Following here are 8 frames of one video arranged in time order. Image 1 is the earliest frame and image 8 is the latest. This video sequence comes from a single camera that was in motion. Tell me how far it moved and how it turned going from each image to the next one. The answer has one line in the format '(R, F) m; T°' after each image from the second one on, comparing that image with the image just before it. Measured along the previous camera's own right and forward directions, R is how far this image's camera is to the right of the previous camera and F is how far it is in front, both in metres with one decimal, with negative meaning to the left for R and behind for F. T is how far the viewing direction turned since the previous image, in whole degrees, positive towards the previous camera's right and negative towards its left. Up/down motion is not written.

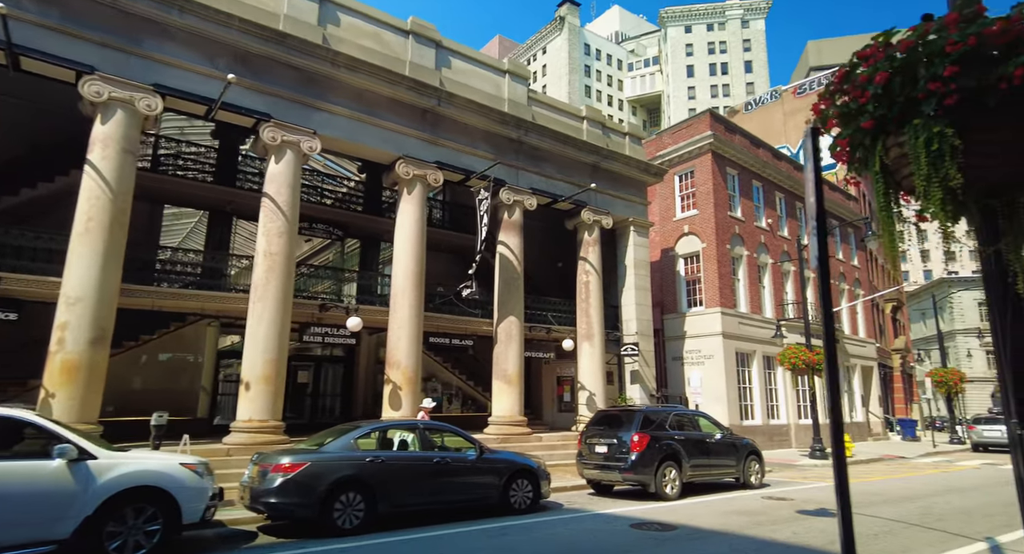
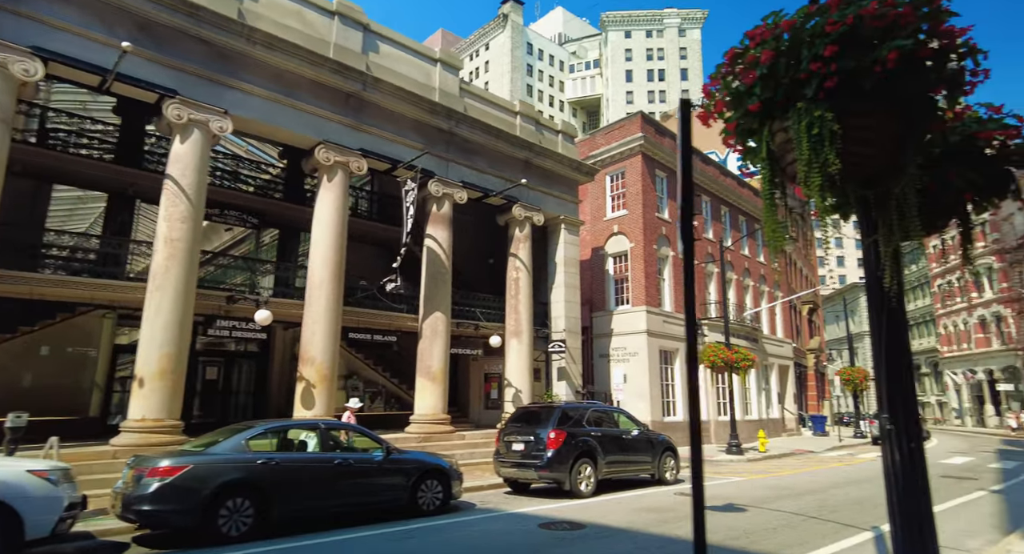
(+0.4, +0.3) m; +6°
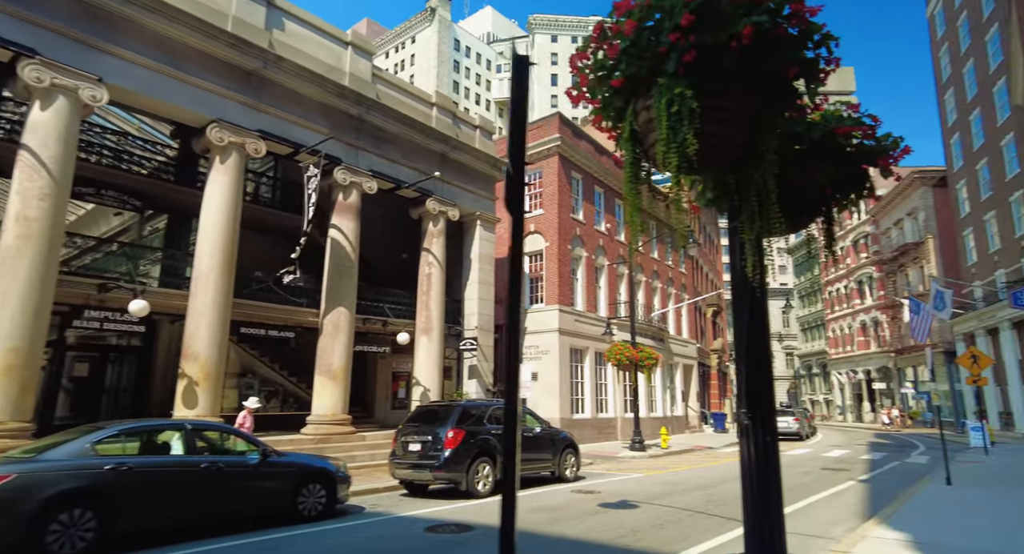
(+0.4, +0.3) m; +7°
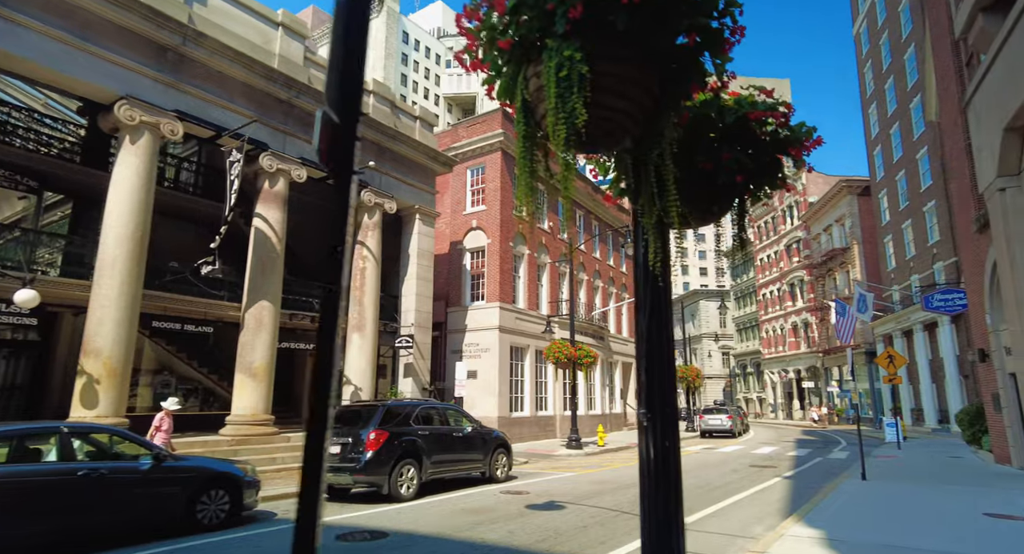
(+0.3, +0.3) m; +5°
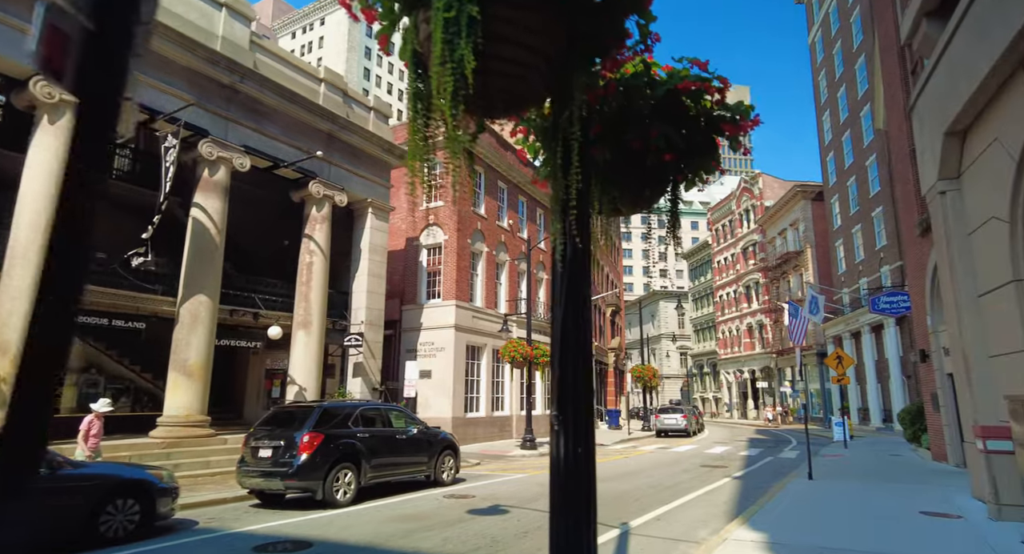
(+0.3, +0.4) m; +3°
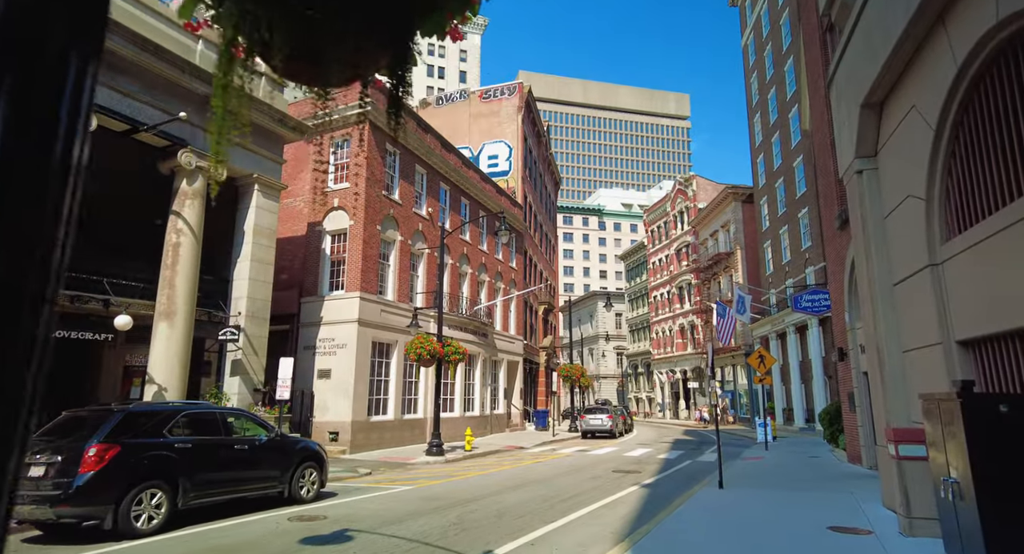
(+1.2, +1.5) m; +5°
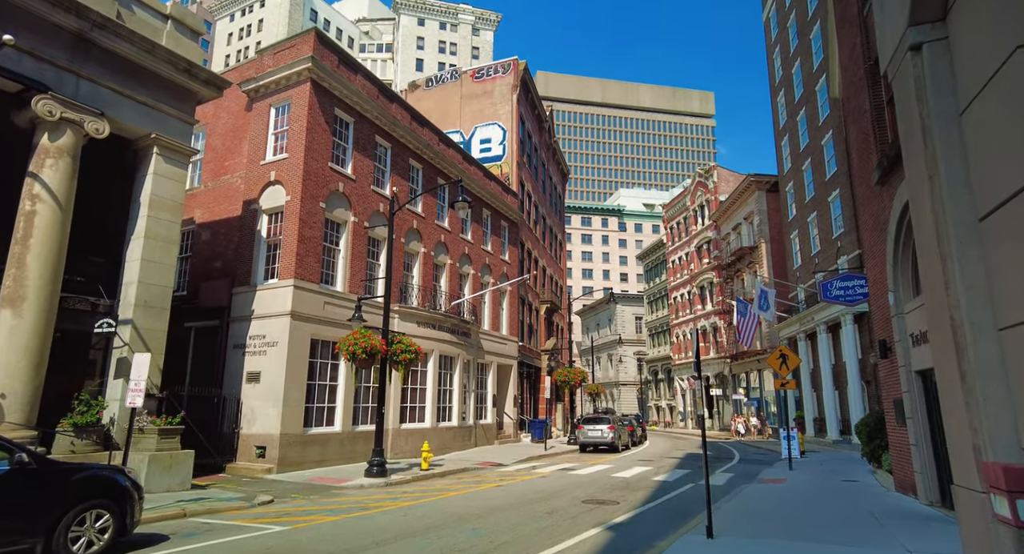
(+1.8, +3.6) m; -3°
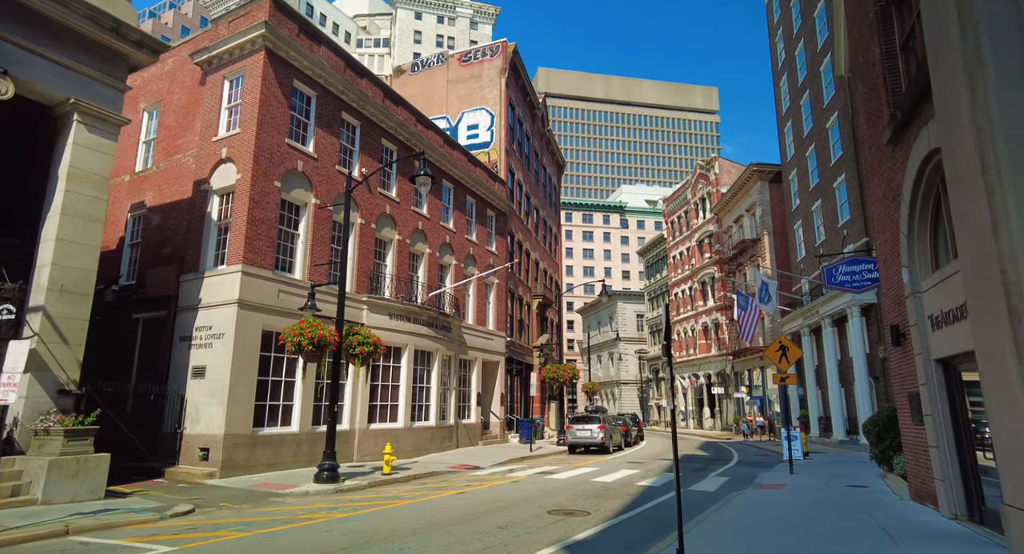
(+0.9, +1.6) m; 0°
